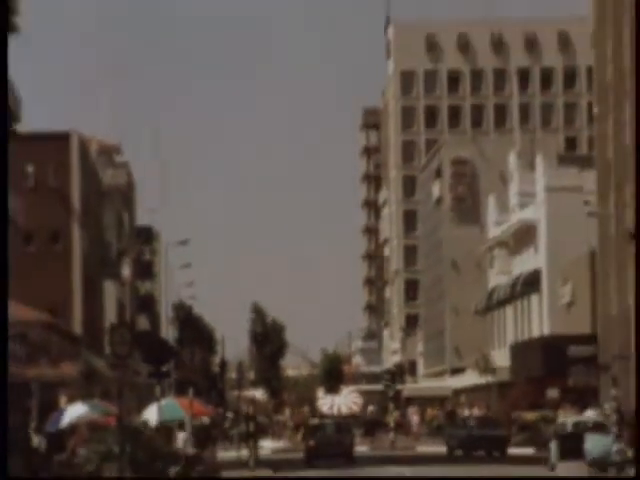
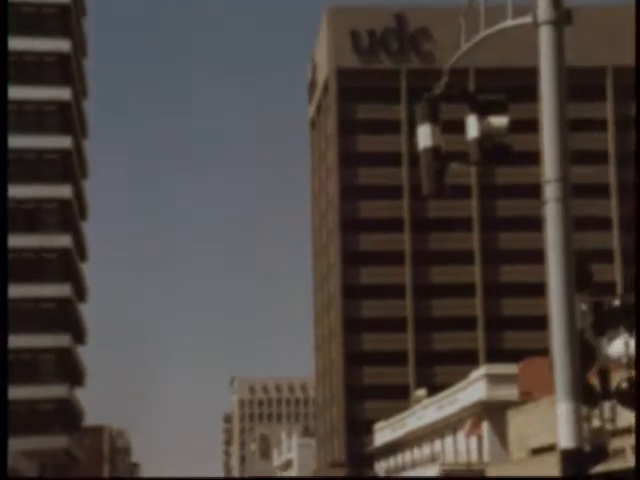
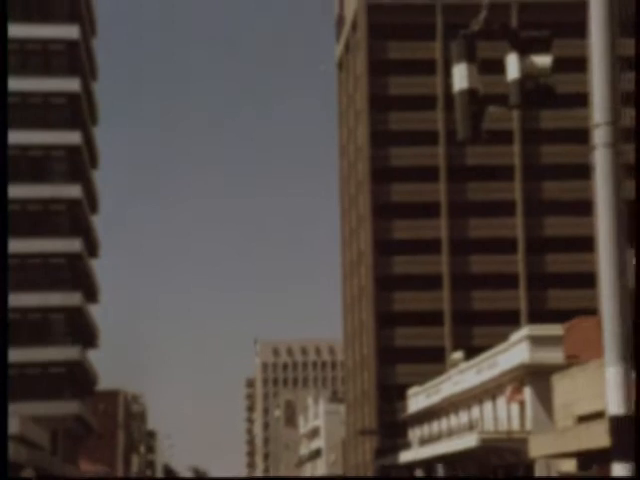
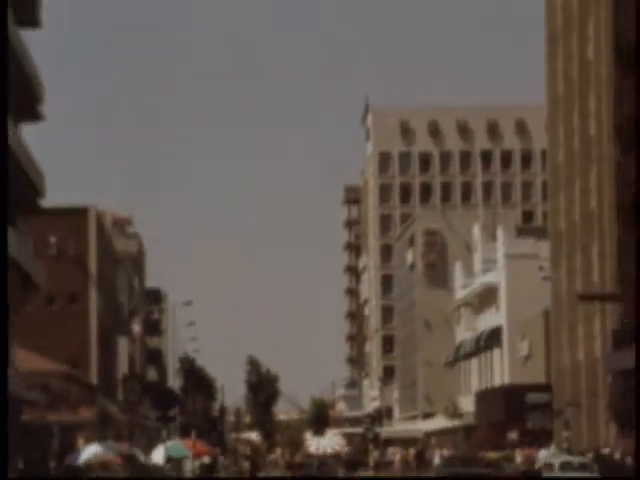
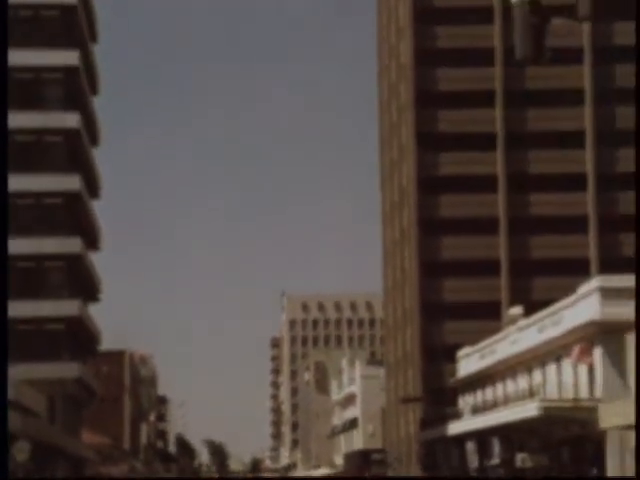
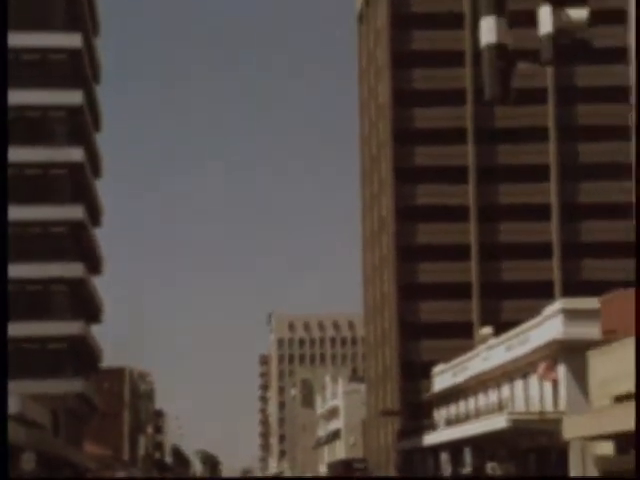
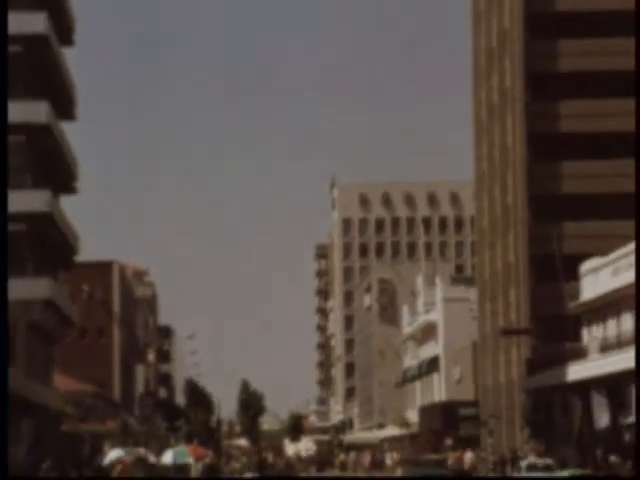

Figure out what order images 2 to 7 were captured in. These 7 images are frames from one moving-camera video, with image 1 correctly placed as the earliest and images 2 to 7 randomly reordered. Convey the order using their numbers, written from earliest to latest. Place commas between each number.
4, 7, 5, 6, 3, 2
